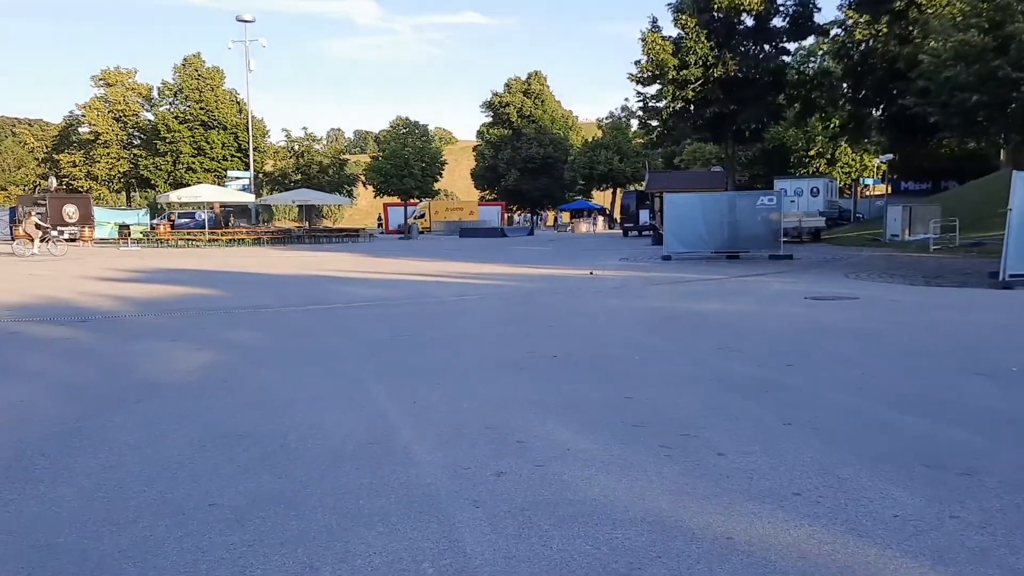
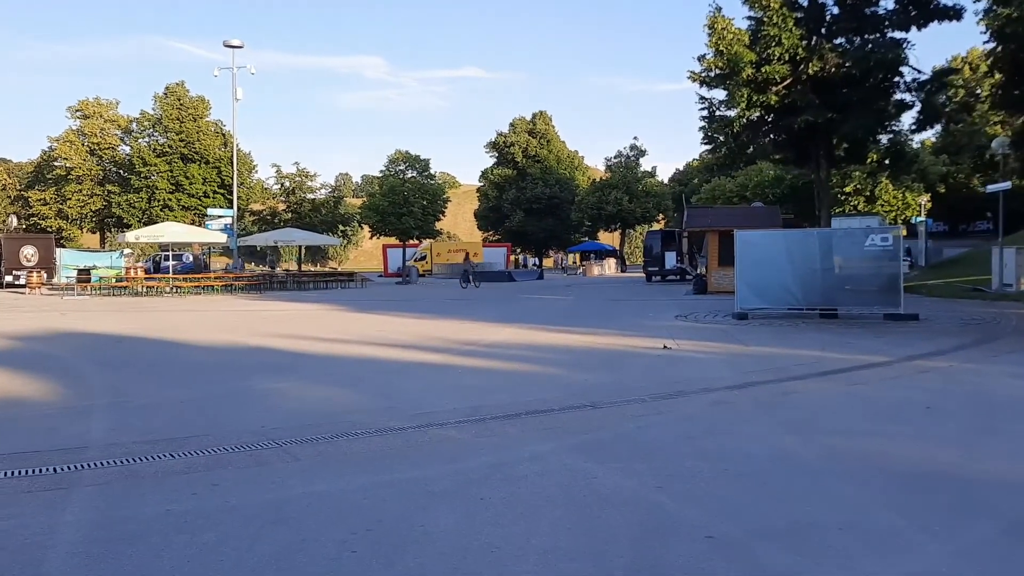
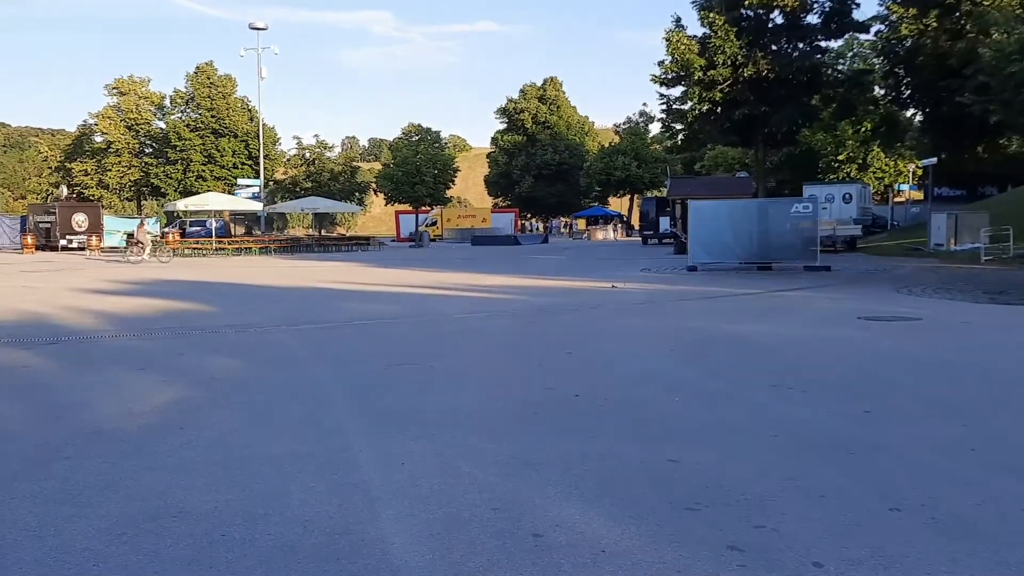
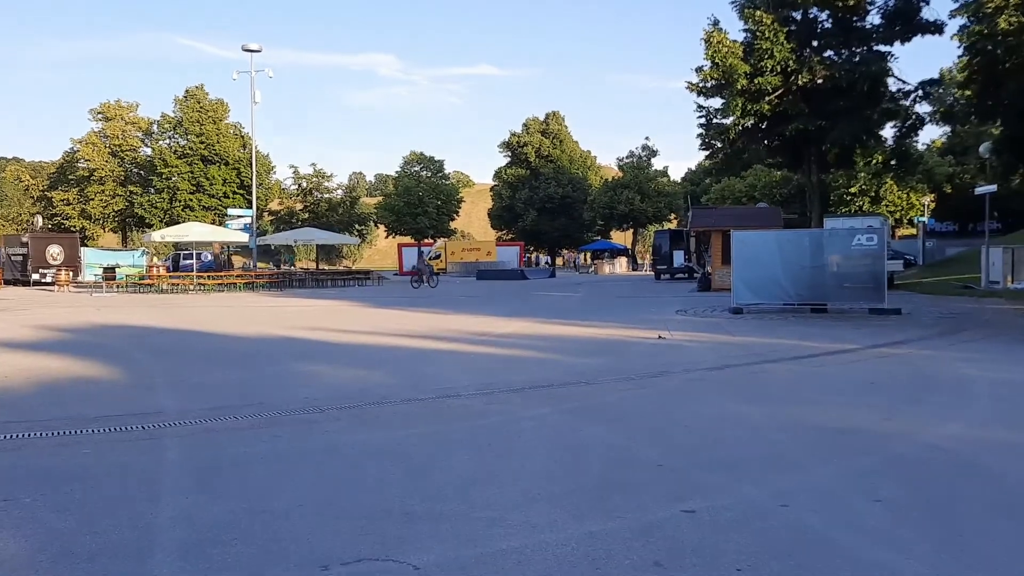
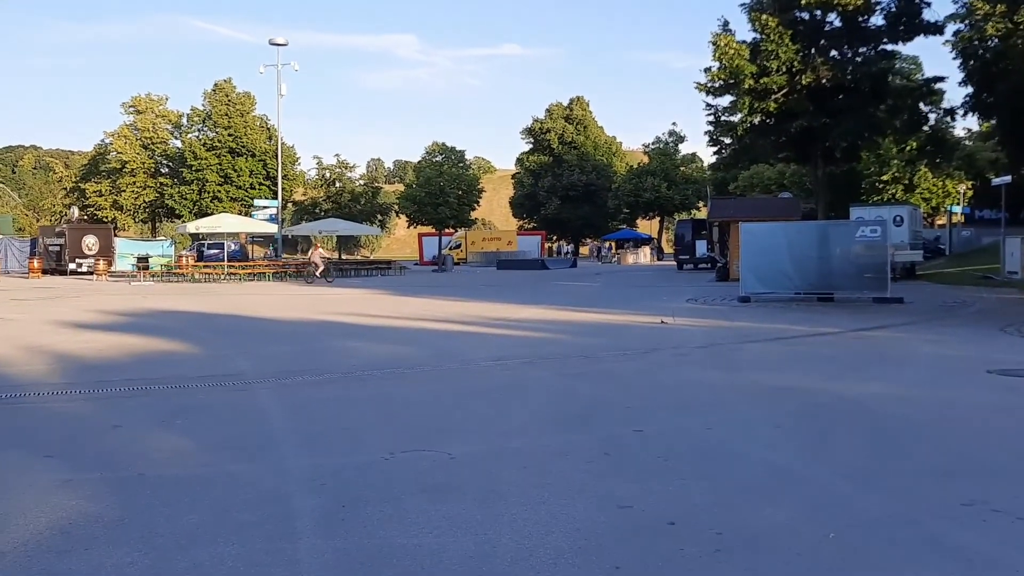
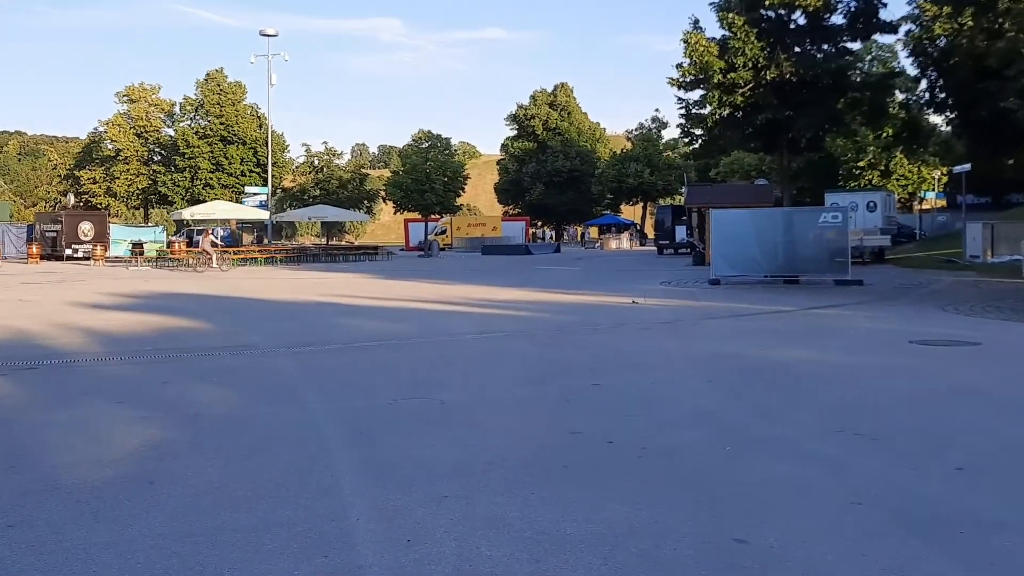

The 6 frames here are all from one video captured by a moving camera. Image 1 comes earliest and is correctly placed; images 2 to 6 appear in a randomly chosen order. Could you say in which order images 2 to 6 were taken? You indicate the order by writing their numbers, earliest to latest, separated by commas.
3, 6, 5, 4, 2
